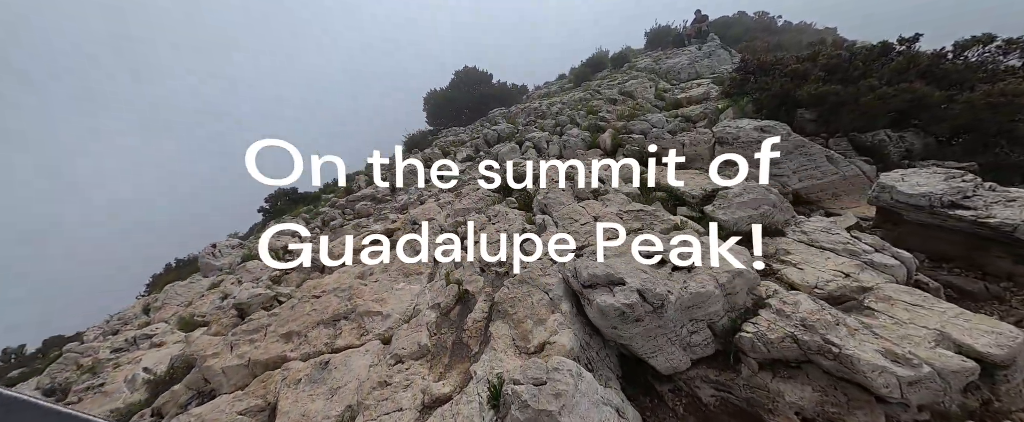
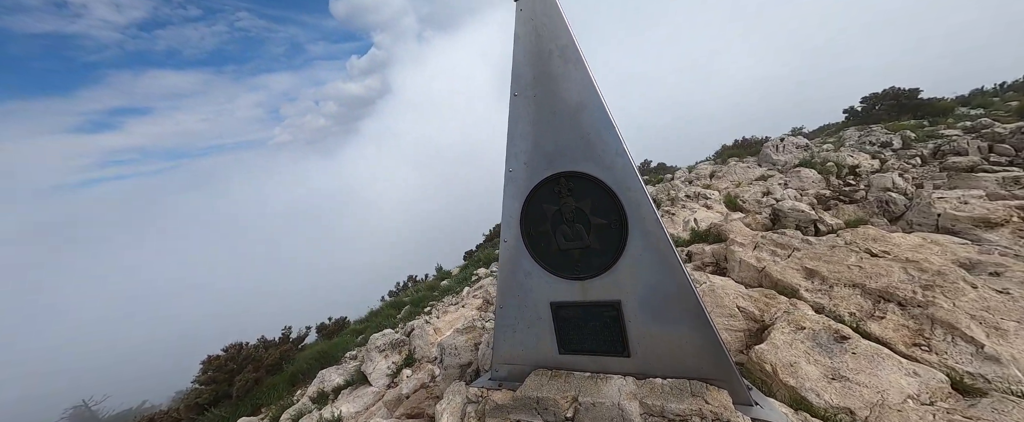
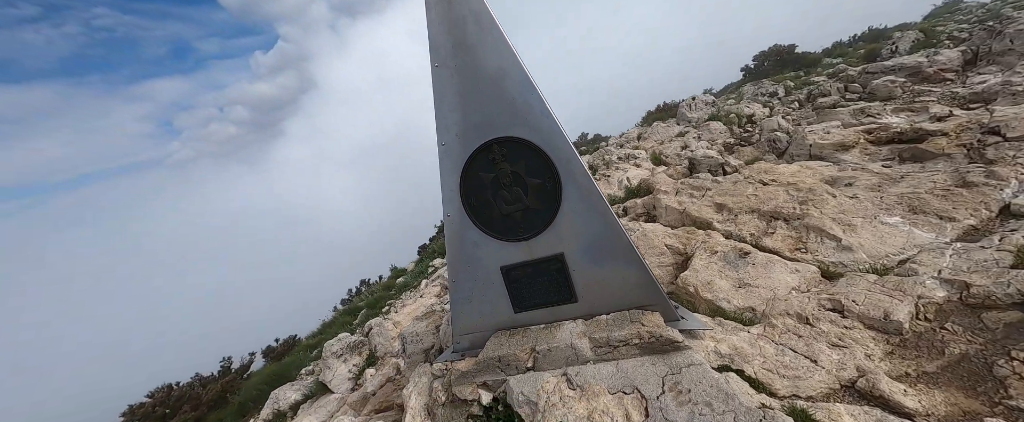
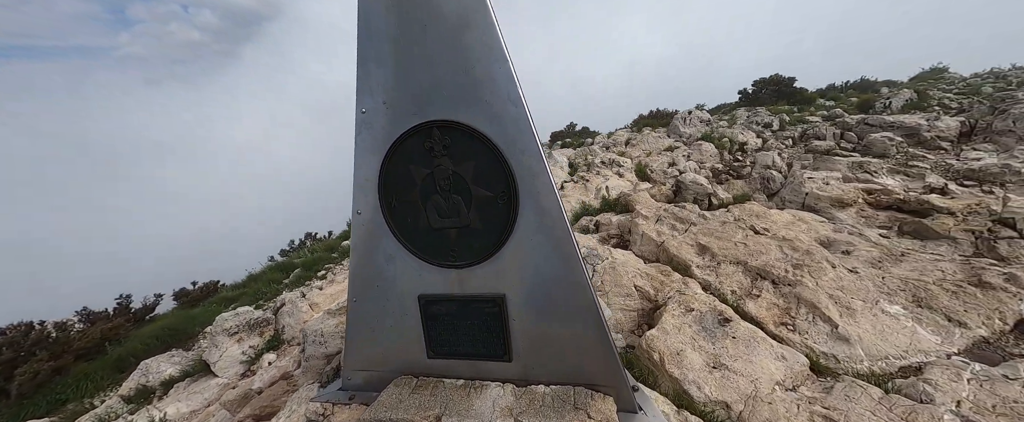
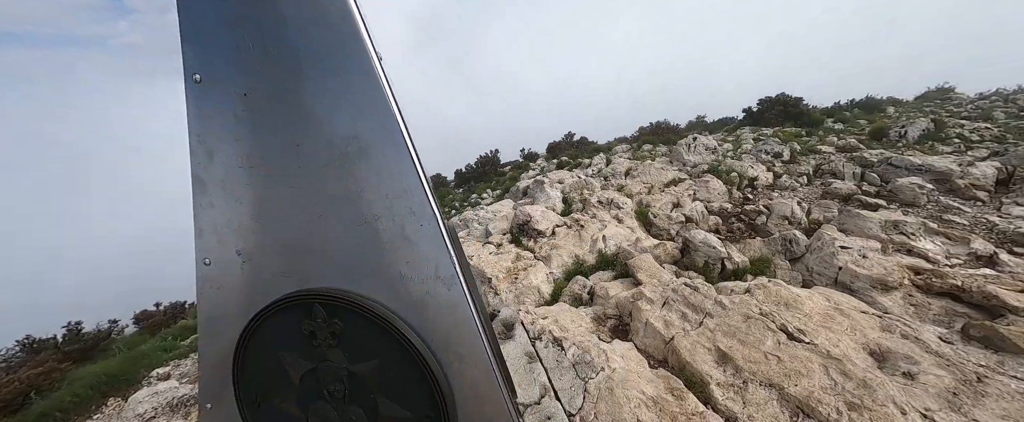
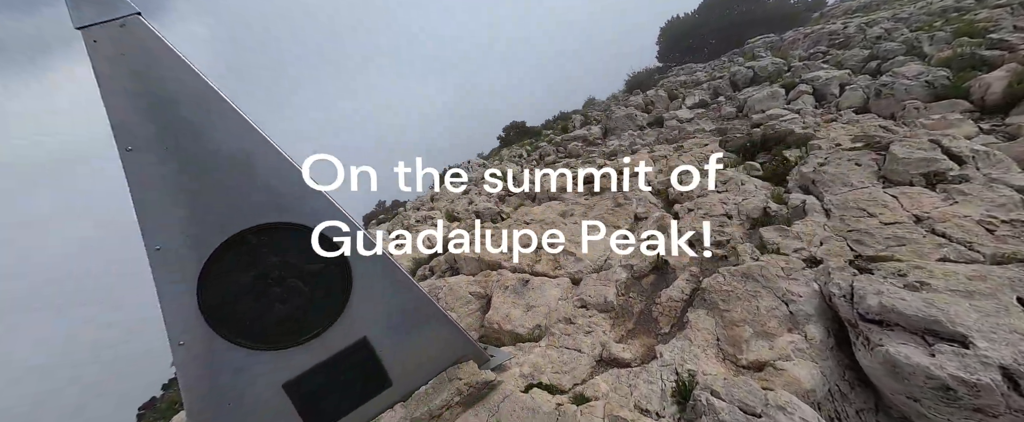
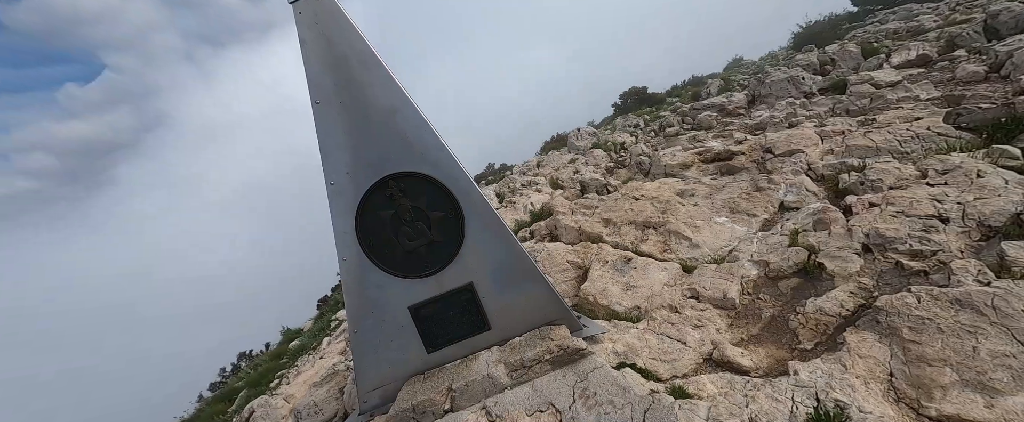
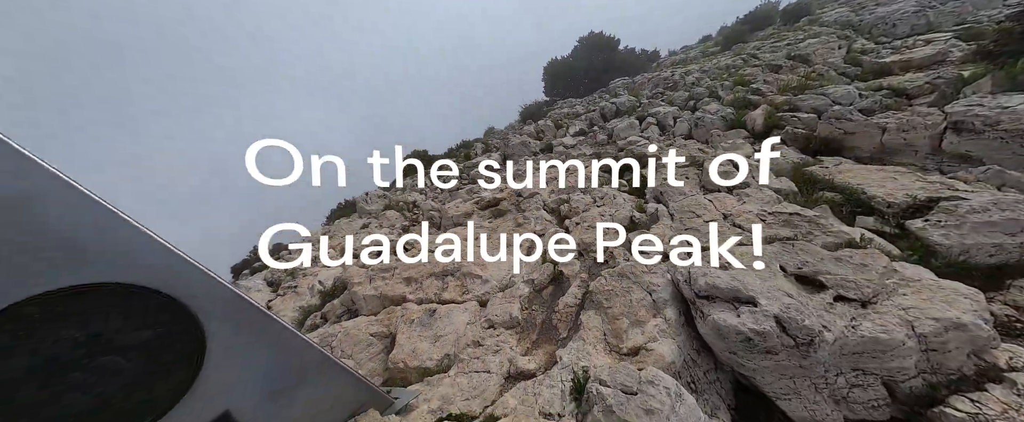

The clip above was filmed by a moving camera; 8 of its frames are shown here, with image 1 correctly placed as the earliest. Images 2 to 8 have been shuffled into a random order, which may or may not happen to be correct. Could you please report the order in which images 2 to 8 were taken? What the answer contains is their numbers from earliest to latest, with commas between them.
8, 6, 7, 3, 2, 4, 5
